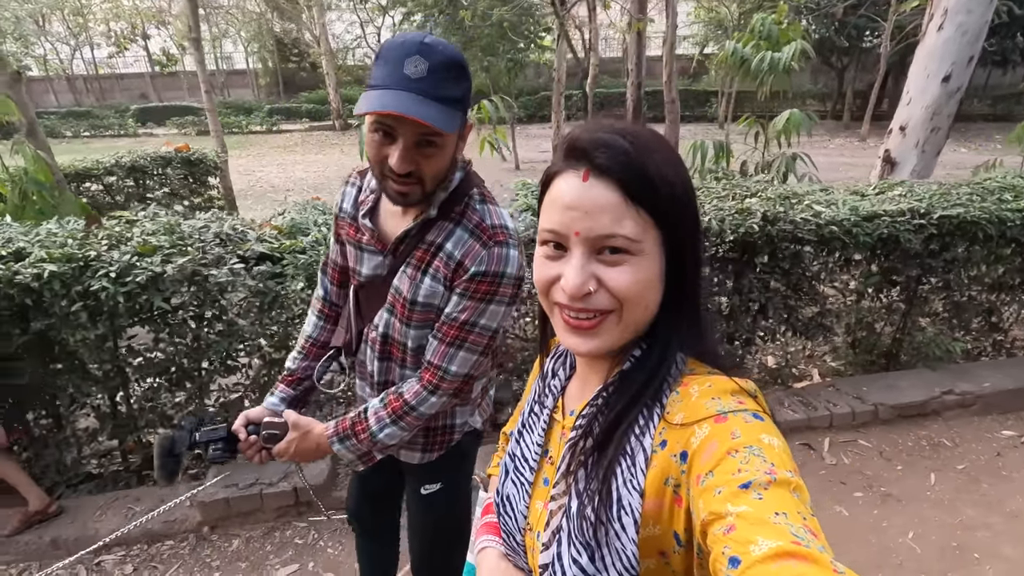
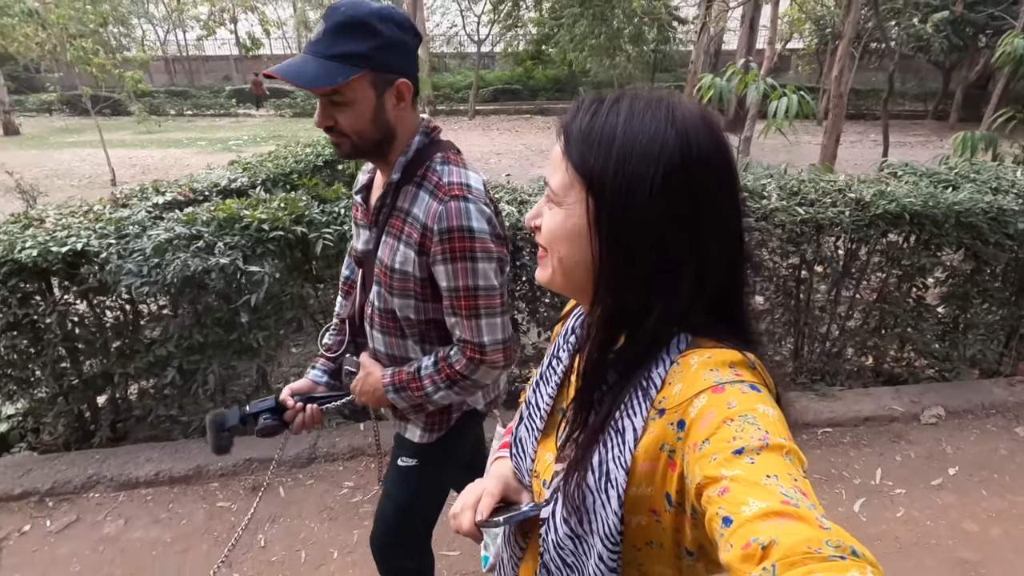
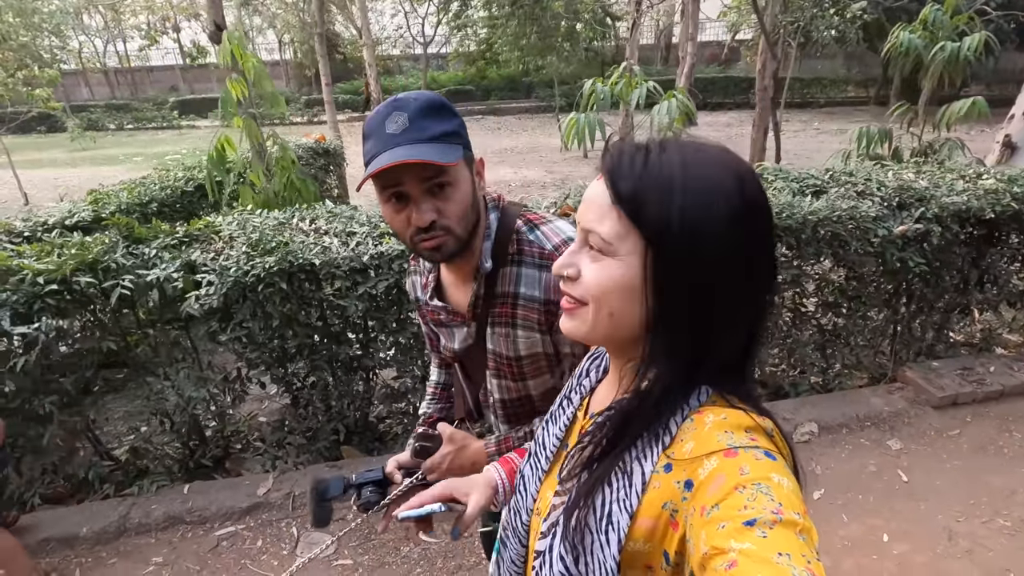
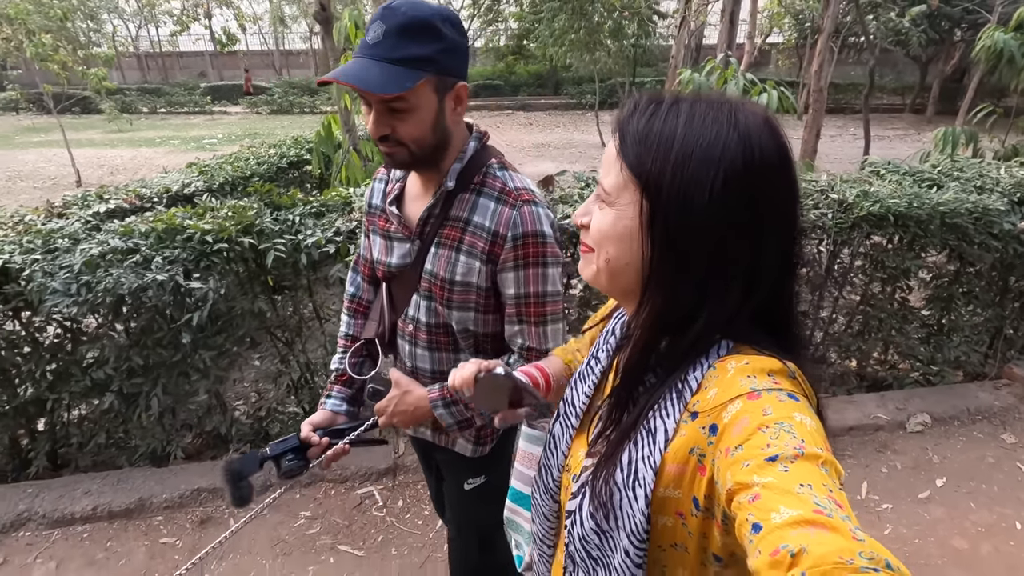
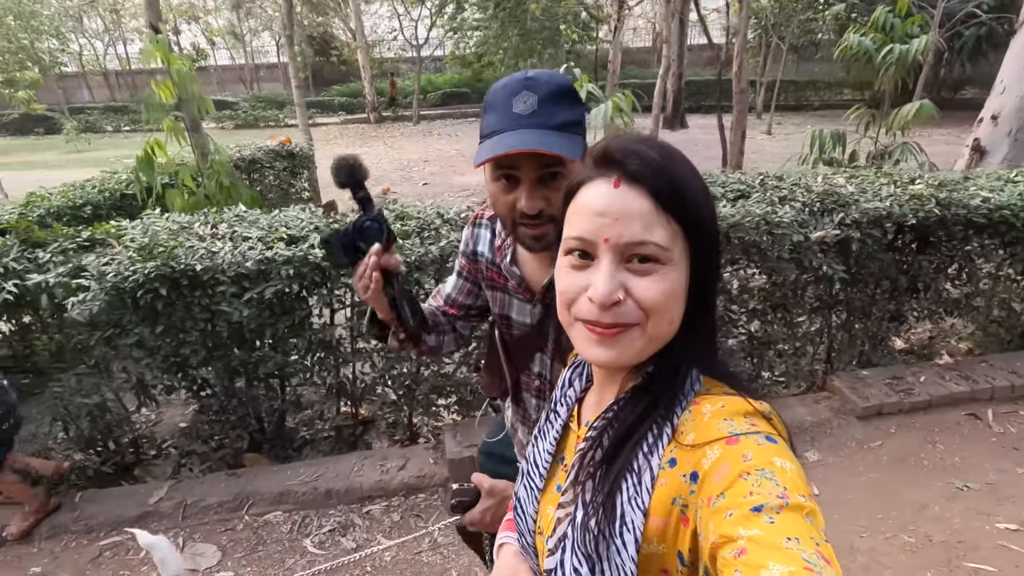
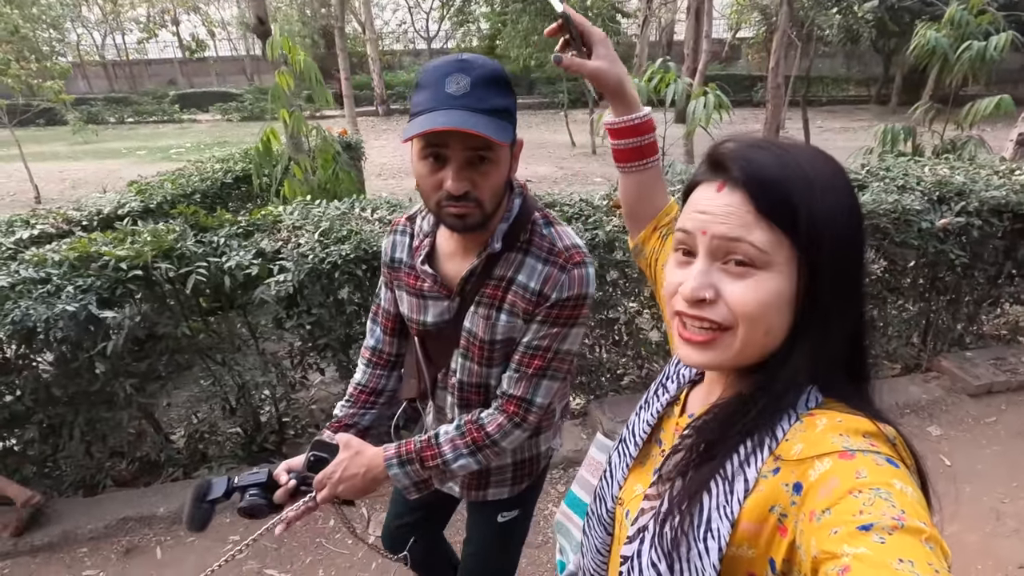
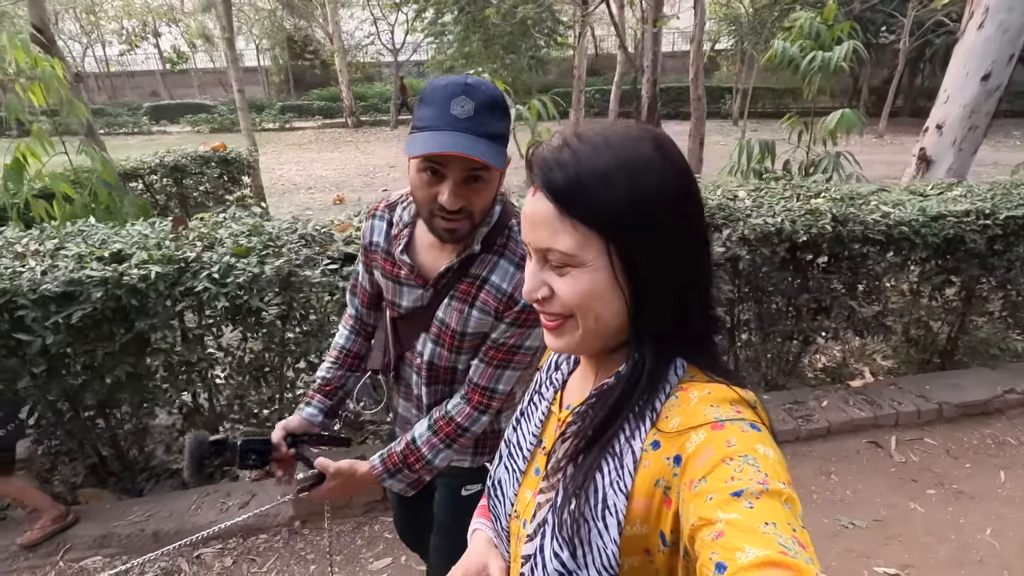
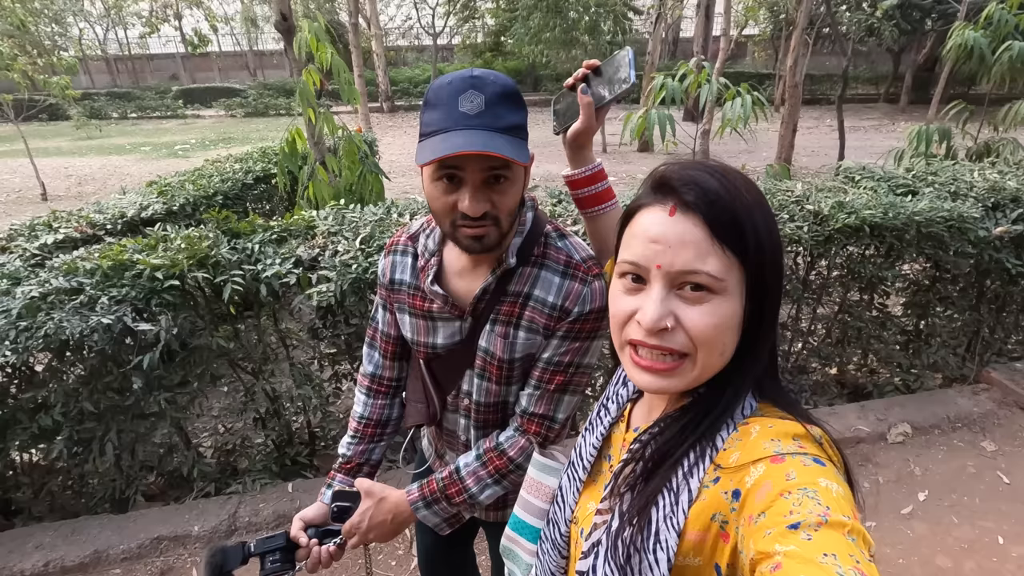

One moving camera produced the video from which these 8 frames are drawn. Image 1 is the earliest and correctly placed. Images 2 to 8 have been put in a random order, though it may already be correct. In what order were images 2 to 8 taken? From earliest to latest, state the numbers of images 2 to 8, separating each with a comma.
7, 5, 3, 6, 8, 4, 2
